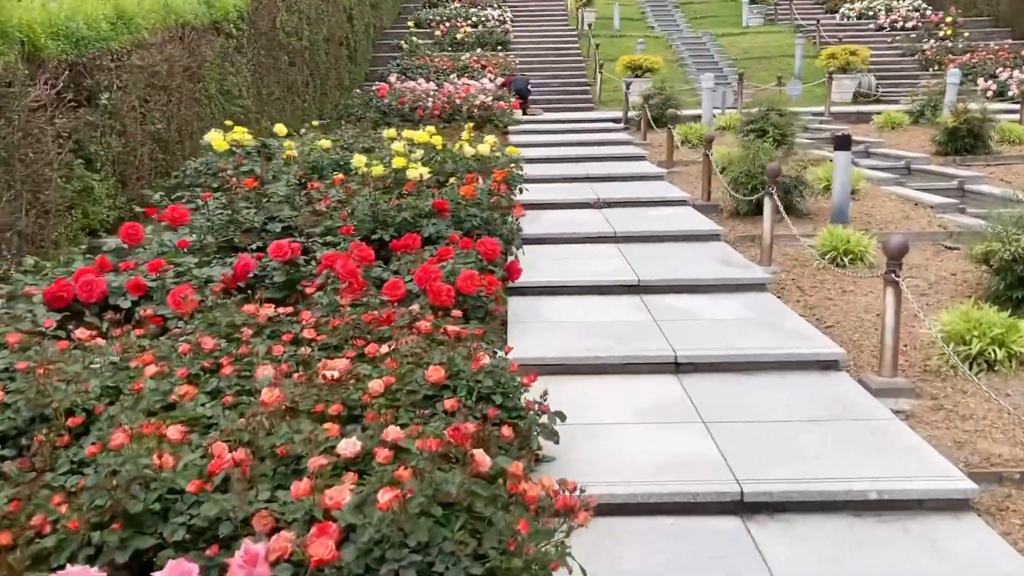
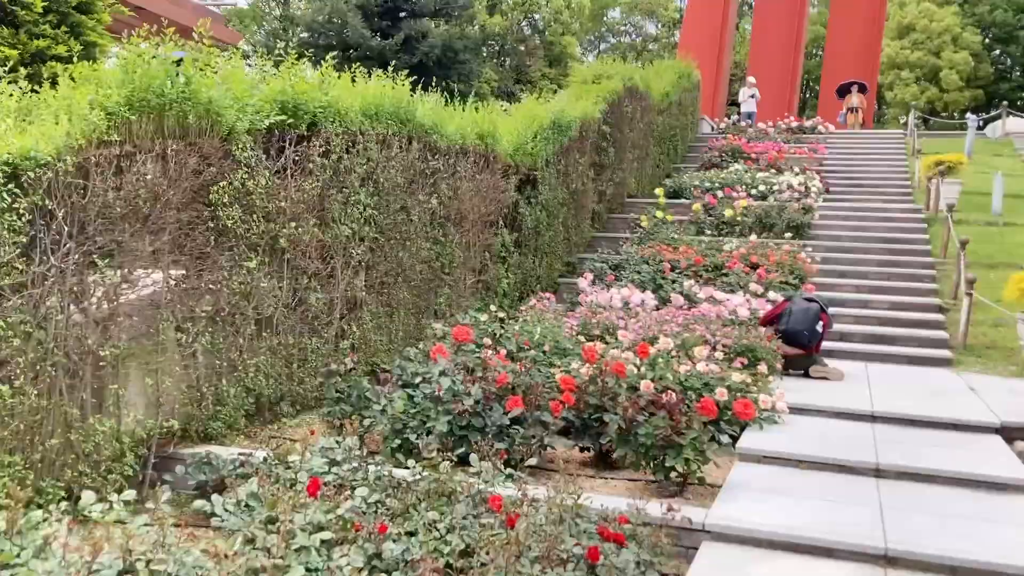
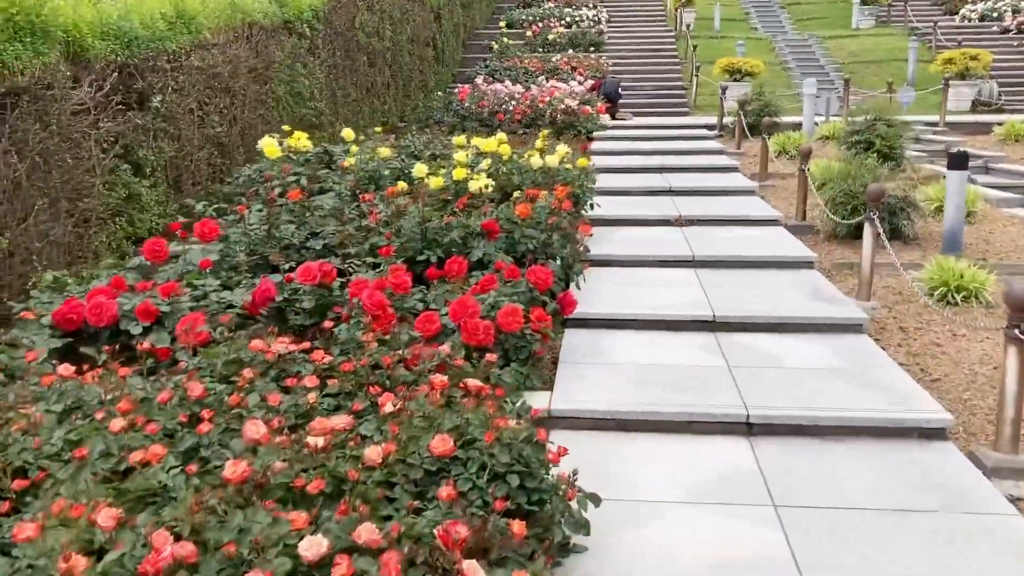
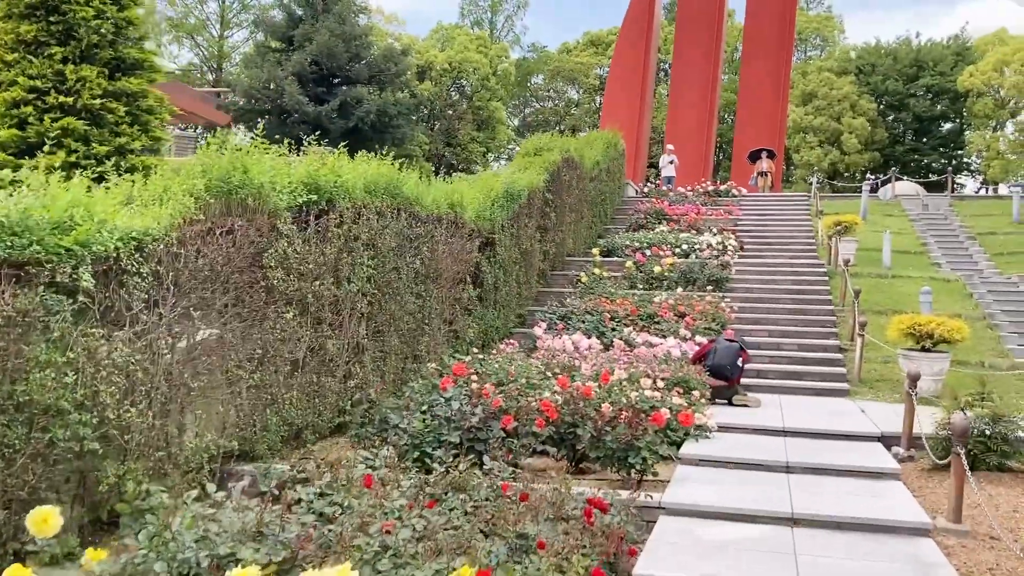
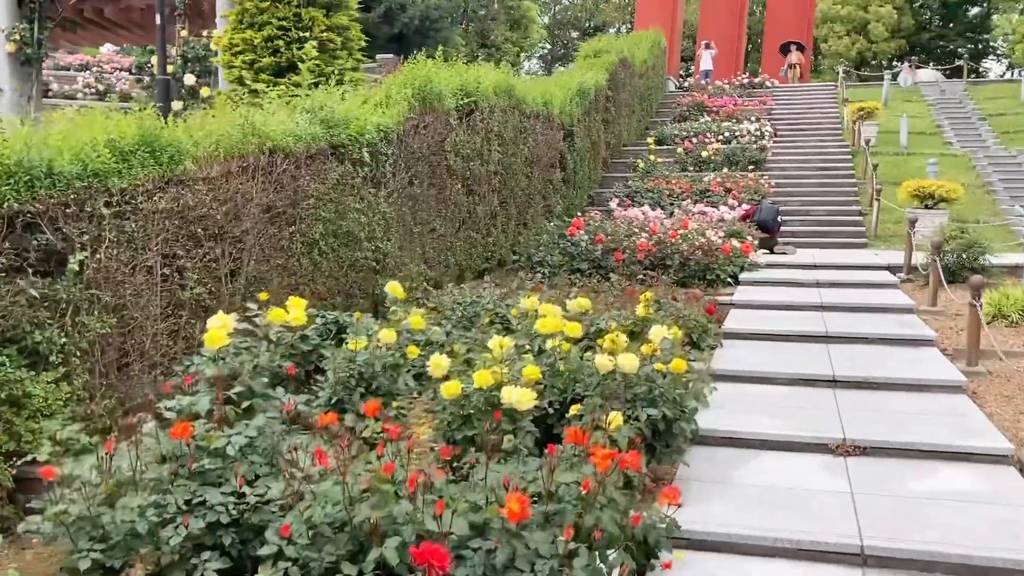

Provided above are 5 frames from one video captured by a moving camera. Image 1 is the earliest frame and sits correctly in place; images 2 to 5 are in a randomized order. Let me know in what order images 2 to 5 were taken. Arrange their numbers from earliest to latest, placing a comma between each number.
3, 5, 4, 2
